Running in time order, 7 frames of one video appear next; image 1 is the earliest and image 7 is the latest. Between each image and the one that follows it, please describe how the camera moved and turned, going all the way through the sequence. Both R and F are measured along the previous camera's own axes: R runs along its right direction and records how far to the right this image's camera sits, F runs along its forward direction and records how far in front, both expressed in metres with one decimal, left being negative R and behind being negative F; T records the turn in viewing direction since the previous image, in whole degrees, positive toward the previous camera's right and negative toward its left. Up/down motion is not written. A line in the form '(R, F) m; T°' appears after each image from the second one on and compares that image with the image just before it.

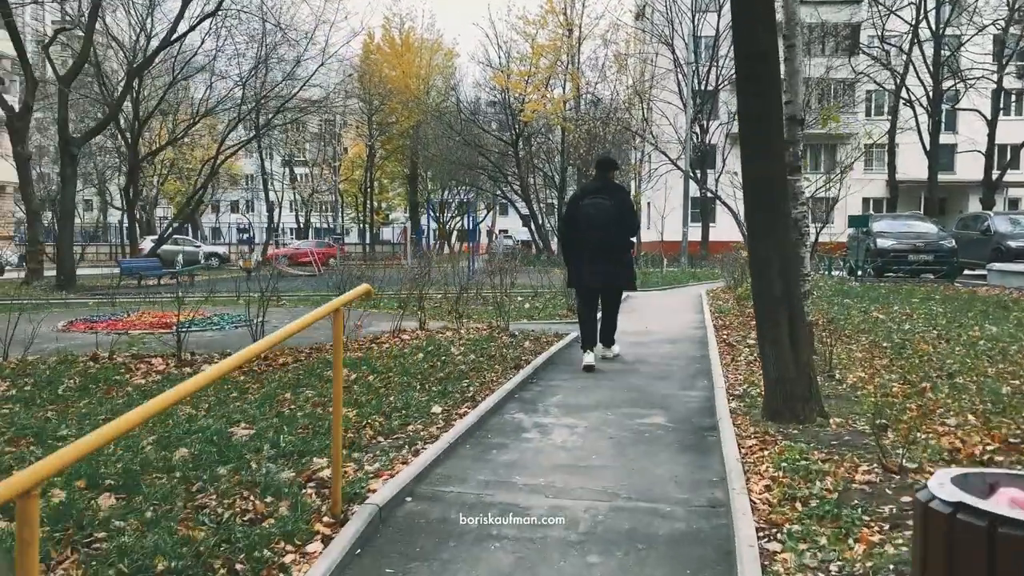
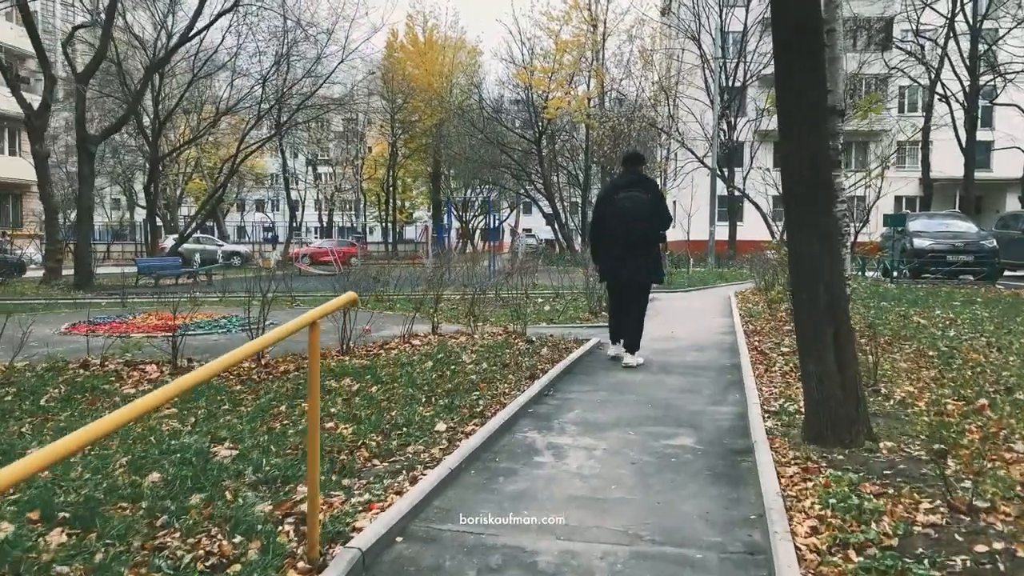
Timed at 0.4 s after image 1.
(+0.1, +0.5) m; -2°
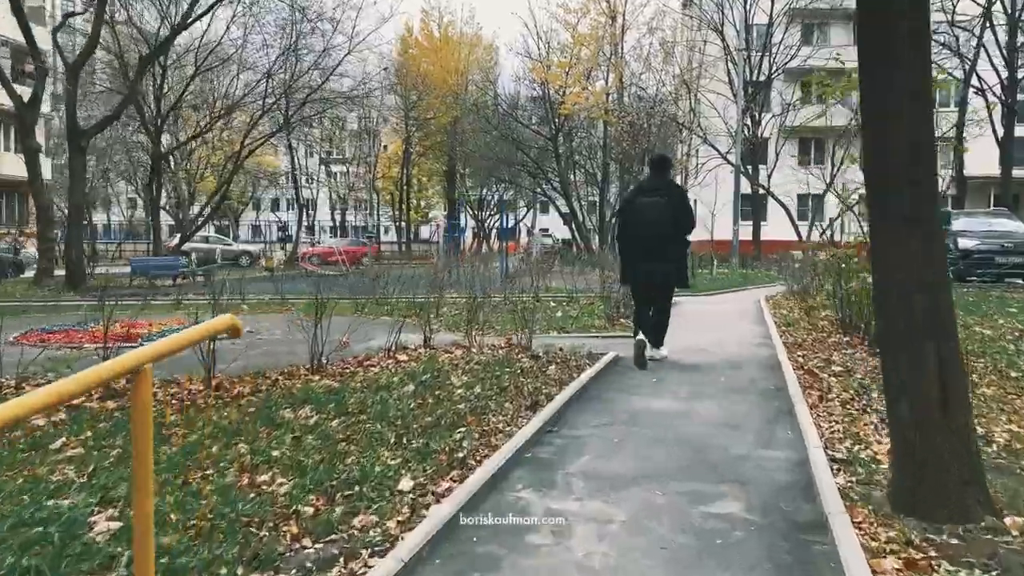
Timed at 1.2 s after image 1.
(+0.1, +1.3) m; -1°
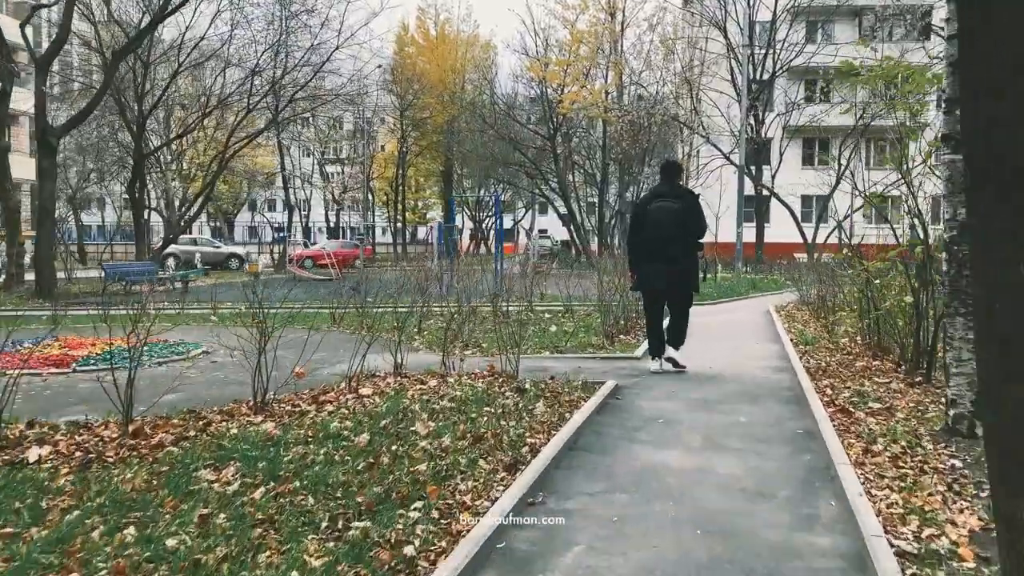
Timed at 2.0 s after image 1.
(+0.1, +1.1) m; 0°
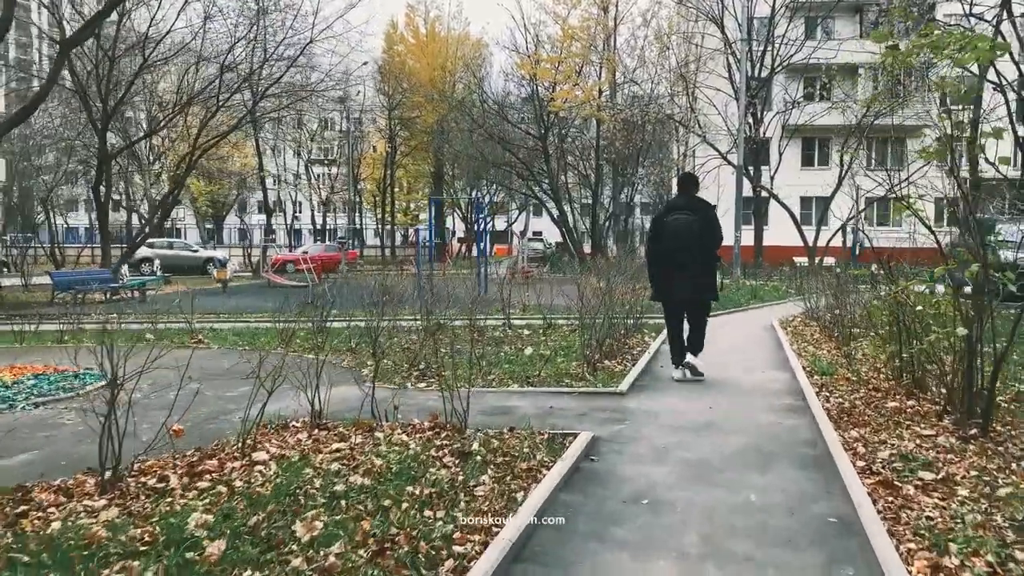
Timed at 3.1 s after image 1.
(+0.3, +1.5) m; 0°
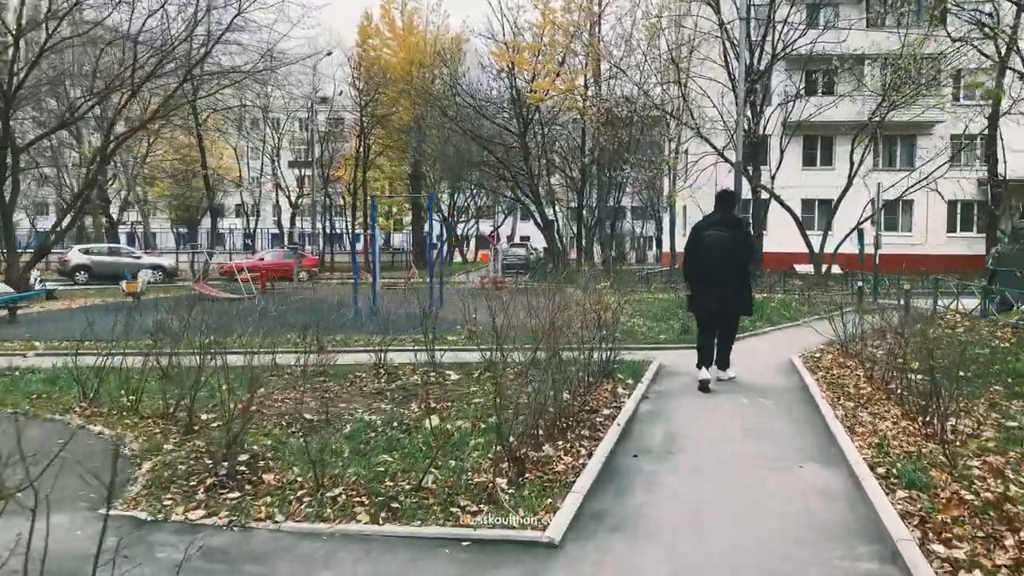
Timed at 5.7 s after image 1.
(+0.8, +3.5) m; +1°
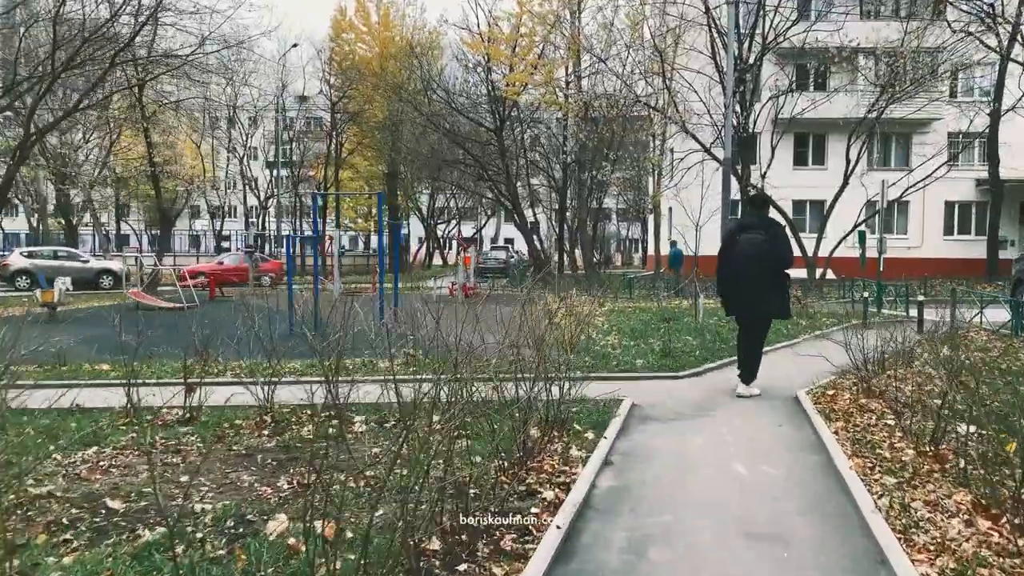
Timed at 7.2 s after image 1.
(+0.5, +2.1) m; +1°
